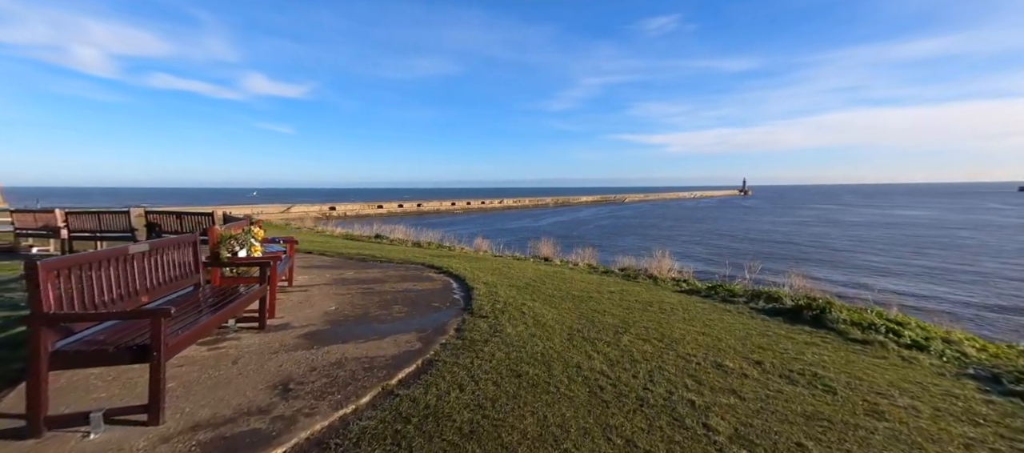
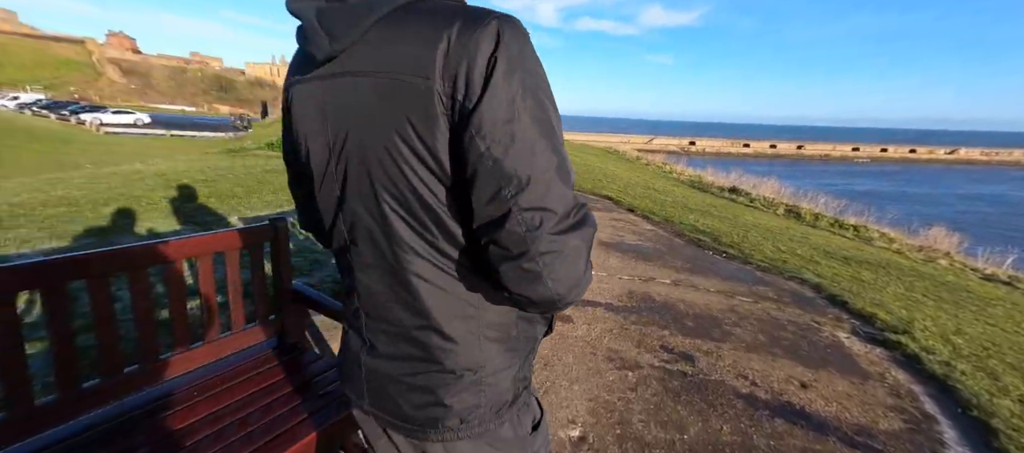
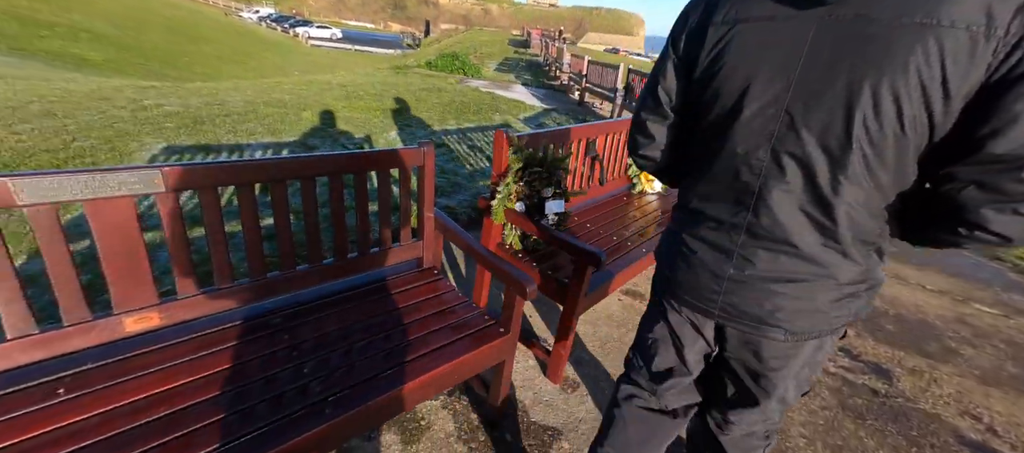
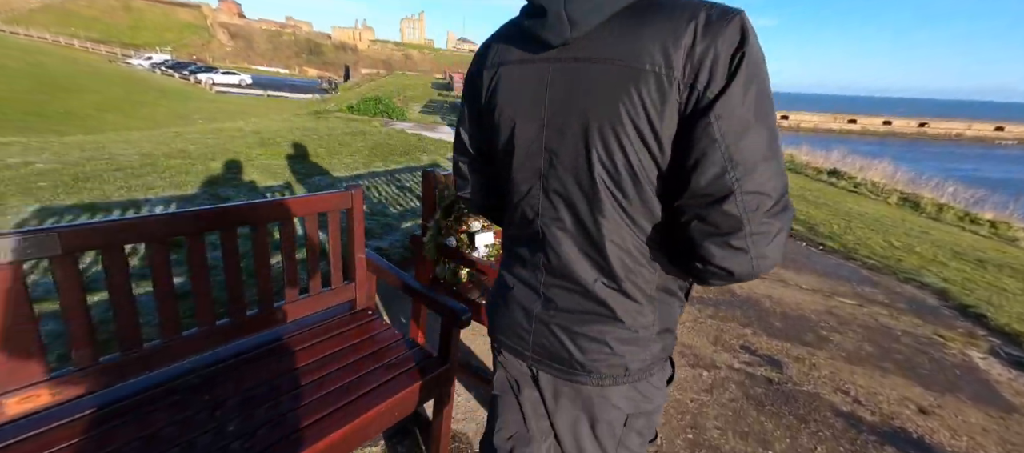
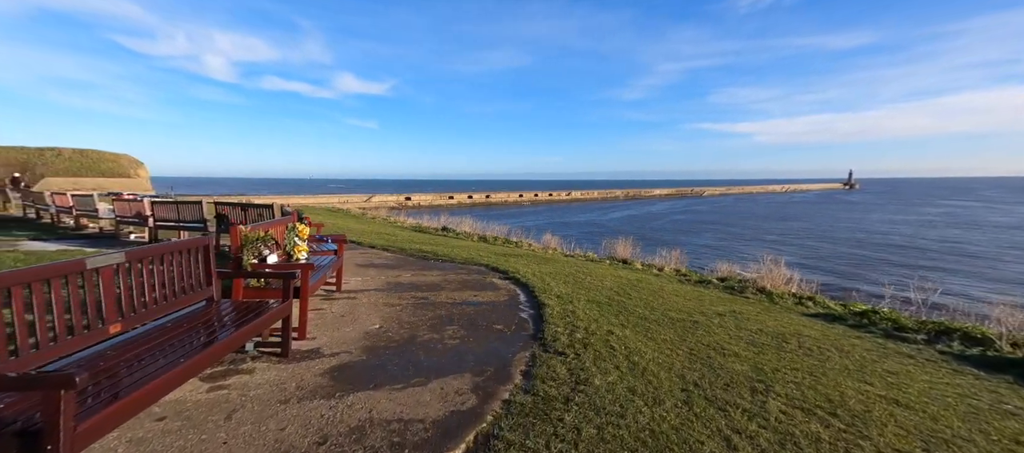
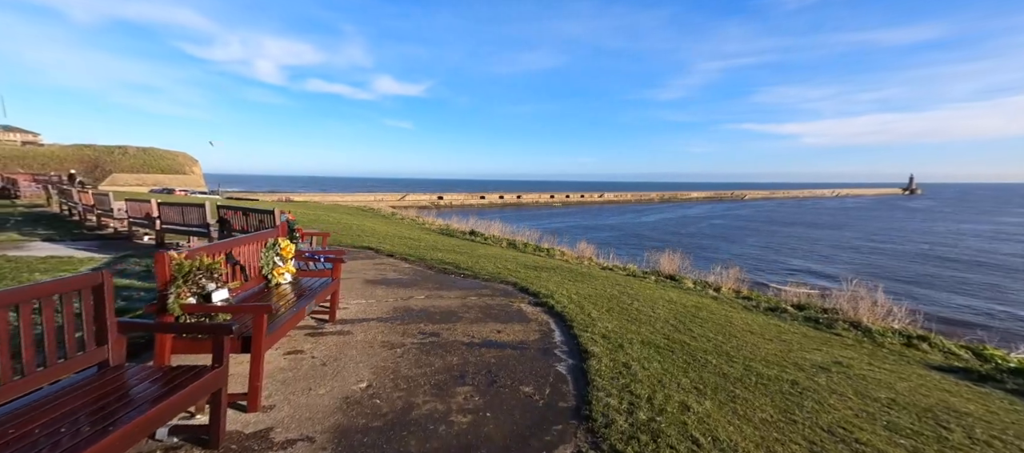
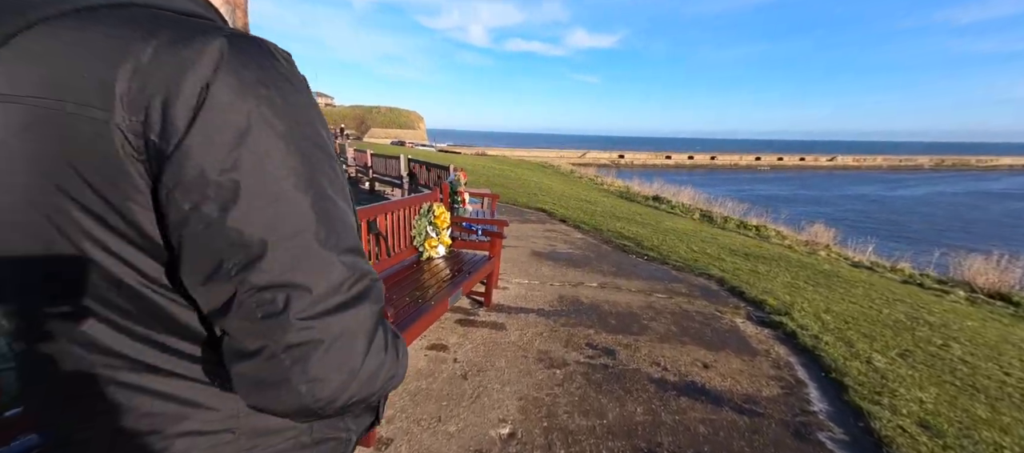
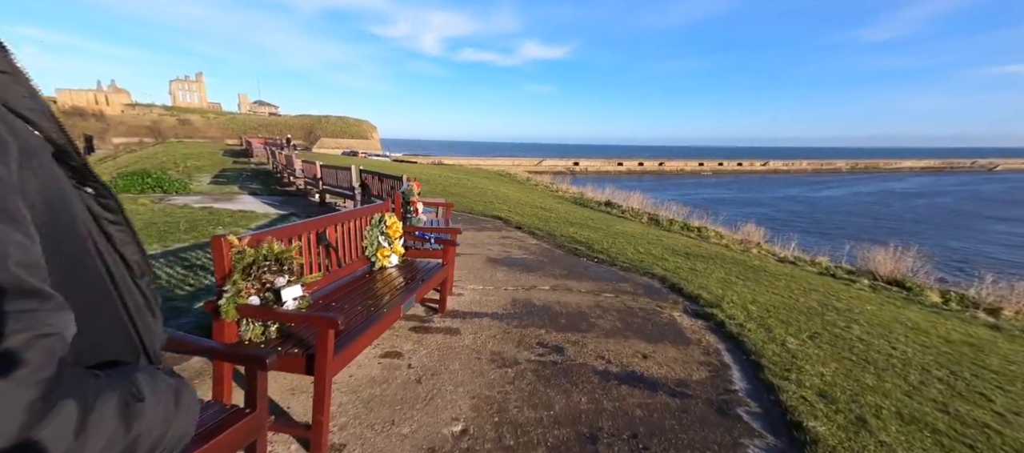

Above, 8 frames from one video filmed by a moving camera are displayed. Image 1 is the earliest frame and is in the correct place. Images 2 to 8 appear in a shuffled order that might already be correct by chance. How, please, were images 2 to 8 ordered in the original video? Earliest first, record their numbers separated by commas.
5, 6, 8, 7, 2, 4, 3
